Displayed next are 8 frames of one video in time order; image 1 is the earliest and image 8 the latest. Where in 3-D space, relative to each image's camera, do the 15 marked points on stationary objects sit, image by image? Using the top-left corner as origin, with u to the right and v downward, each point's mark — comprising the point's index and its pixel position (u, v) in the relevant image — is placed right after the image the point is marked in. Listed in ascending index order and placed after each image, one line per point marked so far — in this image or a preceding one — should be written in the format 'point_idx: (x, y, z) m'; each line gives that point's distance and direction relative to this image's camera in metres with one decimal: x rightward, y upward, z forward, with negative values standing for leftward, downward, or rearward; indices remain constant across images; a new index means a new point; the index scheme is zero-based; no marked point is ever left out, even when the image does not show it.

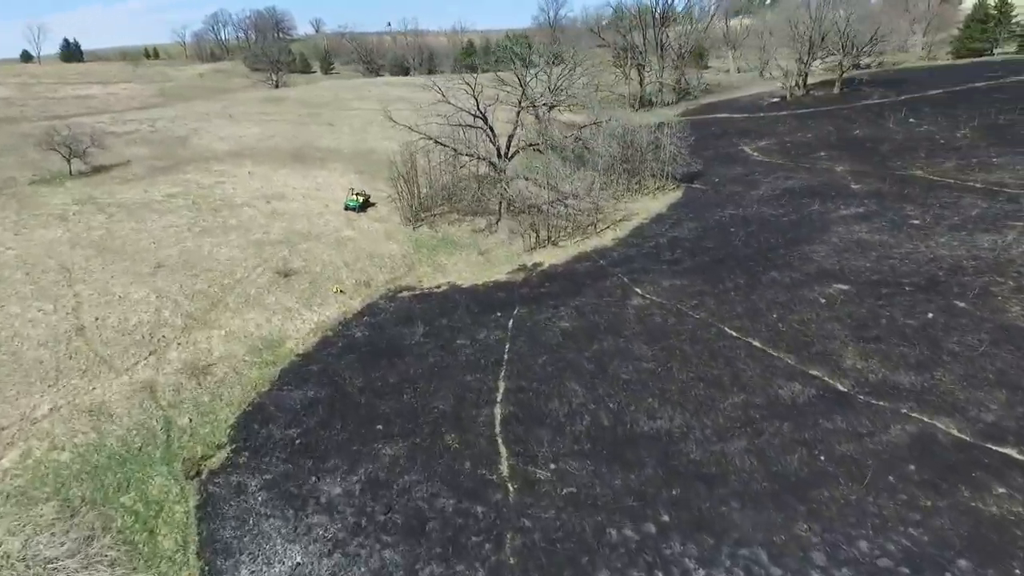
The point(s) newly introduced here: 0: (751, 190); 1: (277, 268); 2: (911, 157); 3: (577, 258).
0: (+7.6, +3.1, +19.6) m
1: (-6.5, +0.6, +17.1) m
2: (+12.9, +4.2, +19.9) m
3: (+1.7, +0.8, +16.6) m
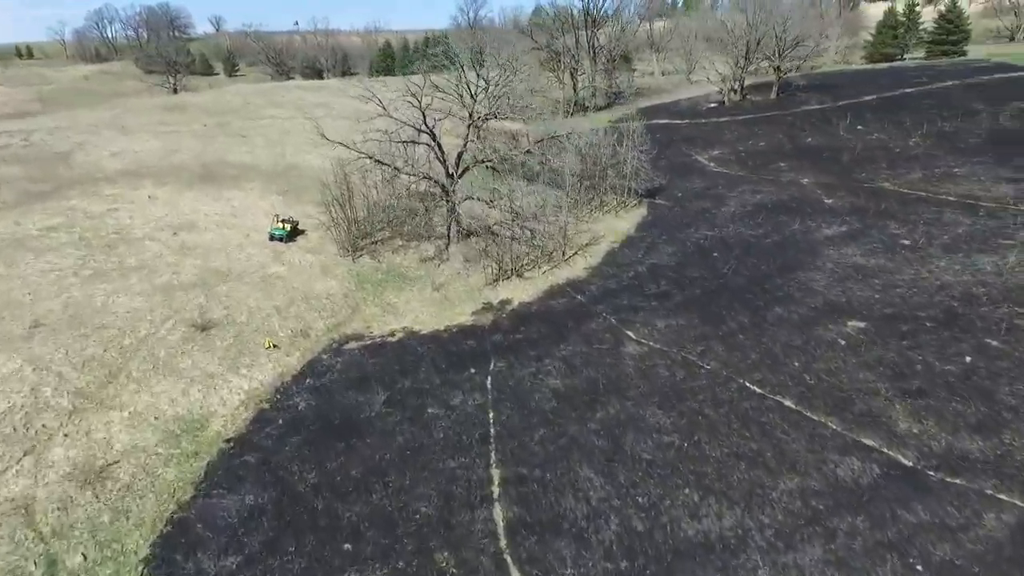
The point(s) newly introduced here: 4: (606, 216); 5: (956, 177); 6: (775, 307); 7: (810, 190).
0: (+6.2, +2.4, +18.4) m
1: (-7.3, -0.7, +14.1) m
2: (+11.4, +3.8, +19.4) m
3: (+0.9, -0.1, +14.7) m
4: (+2.9, +2.2, +19.1) m
5: (+12.9, +3.2, +17.9) m
6: (+5.2, -0.4, +12.3) m
7: (+8.9, +2.9, +18.4) m
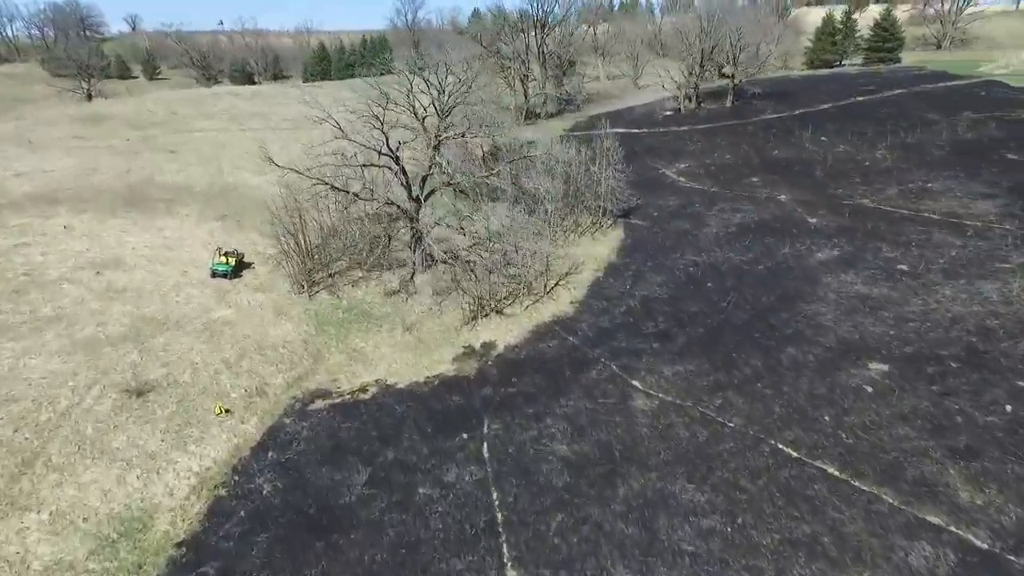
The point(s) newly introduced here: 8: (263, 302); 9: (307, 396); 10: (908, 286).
0: (+5.4, +1.8, +17.6) m
1: (-7.6, -1.8, +12.0) m
2: (+10.4, +3.2, +19.0) m
3: (+0.5, -1.0, +13.4) m
4: (+2.1, +1.4, +18.0) m
5: (+12.1, +2.8, +17.7) m
6: (+5.1, -1.1, +11.4) m
7: (+8.0, +2.3, +17.8) m
8: (-6.2, -0.4, +15.3) m
9: (-4.1, -2.2, +12.4) m
10: (+8.3, 0.0, +12.9) m
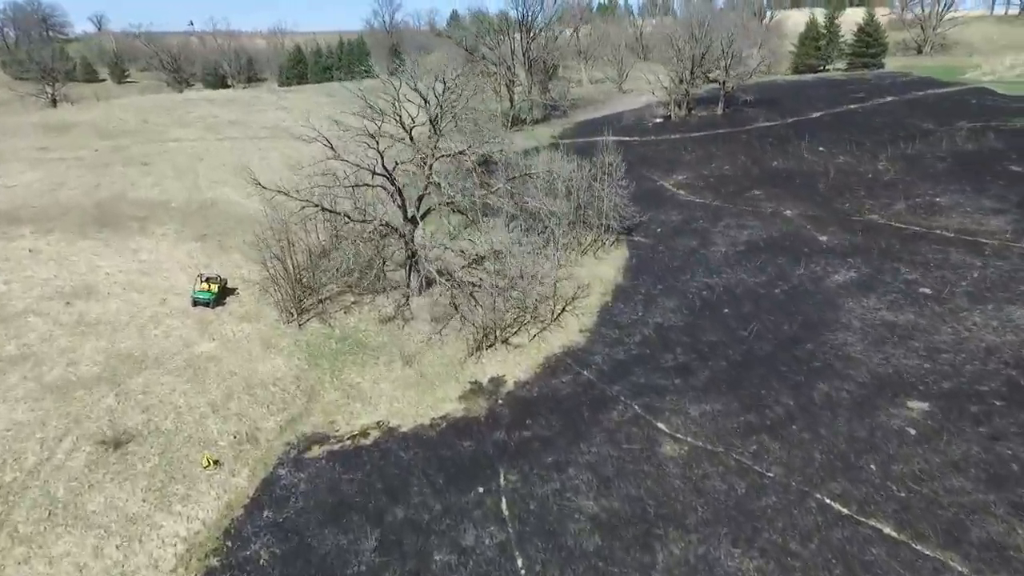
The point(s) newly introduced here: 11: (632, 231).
0: (+5.4, +1.2, +16.9) m
1: (-7.3, -2.6, +10.9) m
2: (+10.3, +2.7, +18.6) m
3: (+0.7, -1.6, +12.6) m
4: (+2.1, +0.8, +17.2) m
5: (+12.1, +2.3, +17.3) m
6: (+5.4, -1.7, +10.8) m
7: (+8.0, +1.8, +17.3) m
8: (-6.1, -1.1, +14.3) m
9: (-3.9, -2.9, +11.4) m
10: (+8.5, -0.5, +12.4) m
11: (+3.6, +1.7, +18.4) m
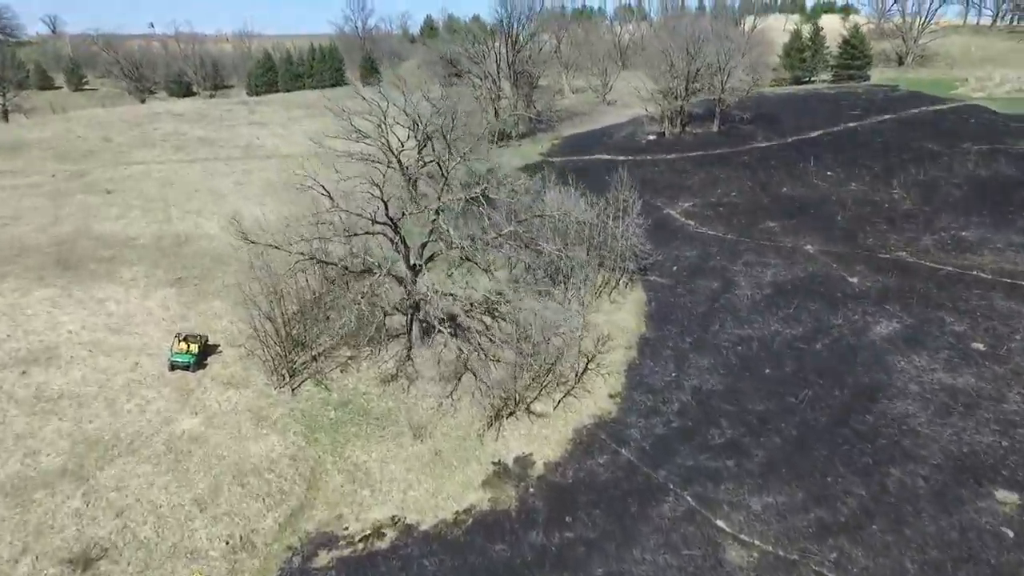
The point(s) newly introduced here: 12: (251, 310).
0: (+5.7, 0.0, +15.8) m
1: (-6.7, -3.9, +9.3) m
2: (+10.5, +1.7, +17.7) m
3: (+1.2, -2.8, +11.3) m
4: (+2.3, -0.4, +16.0) m
5: (+12.3, +1.2, +16.5) m
6: (+5.9, -2.8, +9.7) m
7: (+8.3, +0.6, +16.3) m
8: (-5.7, -2.4, +12.7) m
9: (-3.3, -4.1, +9.9) m
10: (+9.0, -1.6, +11.4) m
11: (+3.8, +0.5, +17.2) m
12: (-6.4, -0.6, +15.2) m
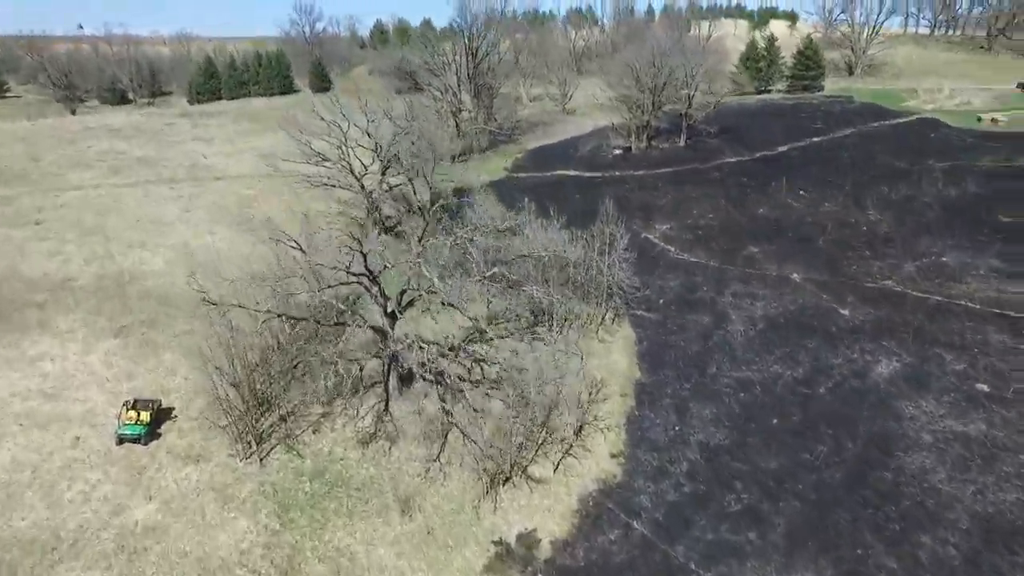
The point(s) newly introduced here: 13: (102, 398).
0: (+5.2, -0.8, +15.3) m
1: (-6.5, -5.1, +7.8) m
2: (+9.9, +0.9, +17.5) m
3: (+1.2, -3.8, +10.4) m
4: (+1.9, -1.3, +15.2) m
5: (+11.7, +0.5, +16.4) m
6: (+6.1, -3.7, +9.2) m
7: (+7.8, -0.2, +15.9) m
8: (-5.7, -3.6, +11.3) m
9: (-3.1, -5.2, +8.7) m
10: (+8.9, -2.4, +11.1) m
11: (+3.3, -0.4, +16.5) m
12: (-6.7, -1.8, +13.8) m
13: (-8.8, -2.3, +13.1) m
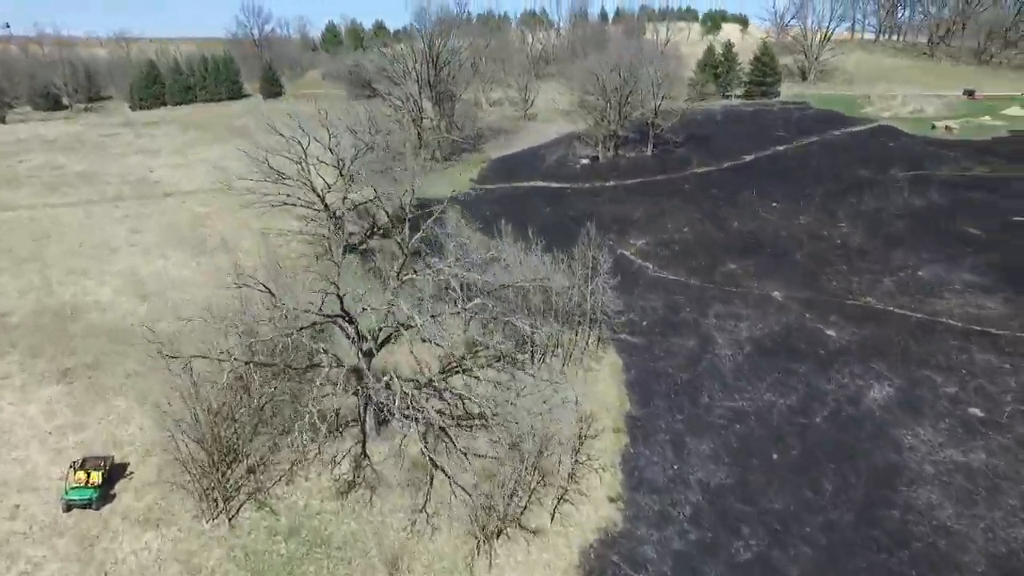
0: (+4.8, -1.4, +14.9) m
1: (-6.3, -5.9, +6.7) m
2: (+9.2, +0.5, +17.5) m
3: (+1.2, -4.5, +9.8) m
4: (+1.5, -2.0, +14.6) m
5: (+11.2, +0.1, +16.5) m
6: (+6.1, -4.2, +8.9) m
7: (+7.3, -0.7, +15.7) m
8: (-5.8, -4.4, +10.2) m
9: (-3.0, -6.0, +7.8) m
10: (+8.8, -2.8, +11.0) m
11: (+2.7, -1.0, +16.0) m
12: (-7.0, -2.6, +12.6) m
13: (-9.0, -3.1, +11.8) m
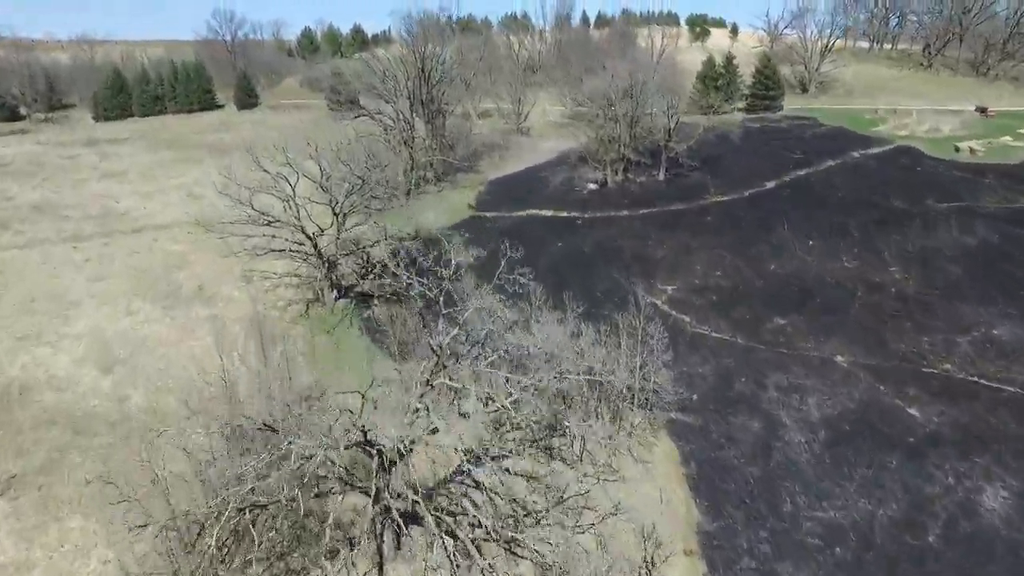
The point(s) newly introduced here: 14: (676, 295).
0: (+5.6, -3.0, +12.9) m
1: (-5.2, -7.6, +4.2) m
2: (+9.9, -1.0, +15.6) m
3: (+2.2, -6.0, +7.6) m
4: (+2.3, -3.6, +12.4) m
5: (+11.9, -1.4, +14.7) m
6: (+7.1, -5.8, +6.9) m
7: (+8.0, -2.2, +13.8) m
8: (-4.8, -6.0, +7.8) m
9: (-1.9, -7.6, +5.5) m
10: (+9.7, -4.3, +9.2) m
11: (+3.5, -2.6, +13.9) m
12: (-6.1, -4.3, +10.1) m
13: (-8.1, -4.9, +9.3) m
14: (+4.9, -0.3, +18.4) m
